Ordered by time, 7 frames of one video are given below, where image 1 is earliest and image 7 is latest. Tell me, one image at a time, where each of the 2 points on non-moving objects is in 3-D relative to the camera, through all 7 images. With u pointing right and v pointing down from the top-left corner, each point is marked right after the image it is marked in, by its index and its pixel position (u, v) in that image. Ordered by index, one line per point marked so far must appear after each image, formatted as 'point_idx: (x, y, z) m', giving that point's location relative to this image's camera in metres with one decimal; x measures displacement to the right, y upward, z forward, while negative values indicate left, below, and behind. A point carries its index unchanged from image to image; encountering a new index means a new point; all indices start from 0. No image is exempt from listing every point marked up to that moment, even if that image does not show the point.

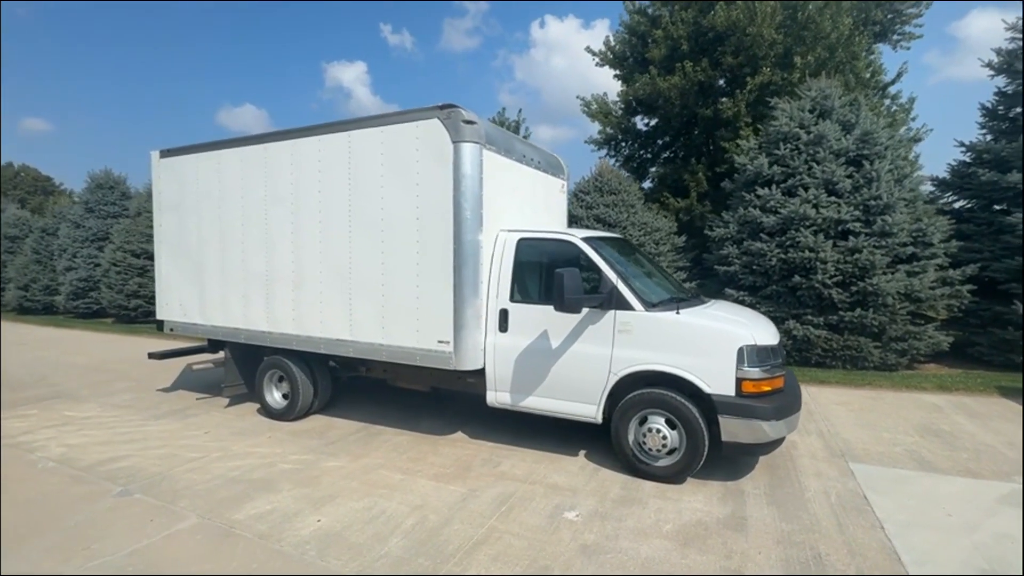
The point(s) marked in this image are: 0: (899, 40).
0: (+14.4, +9.4, +19.4) m
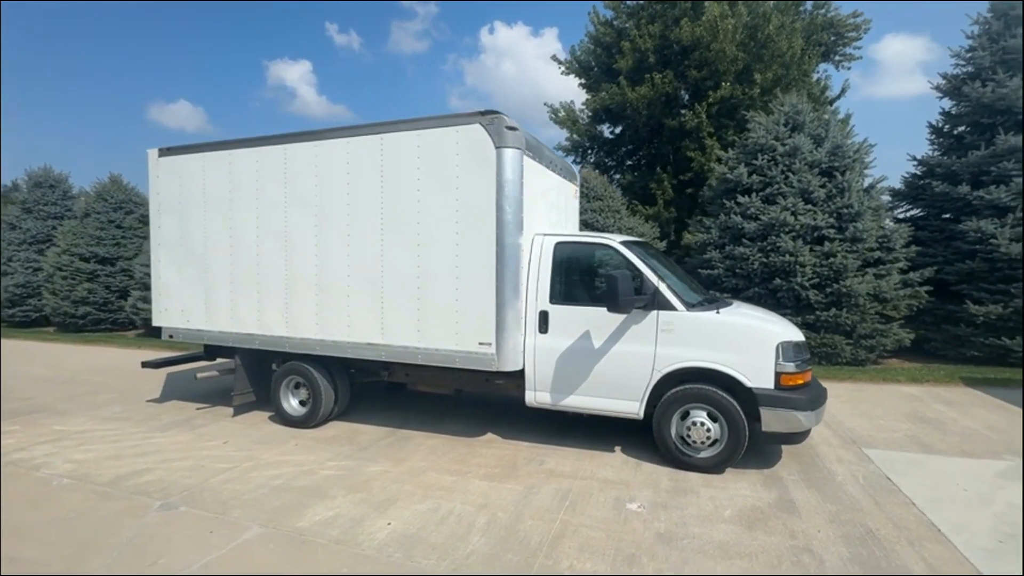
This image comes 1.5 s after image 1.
0: (+13.4, +9.3, +21.0) m
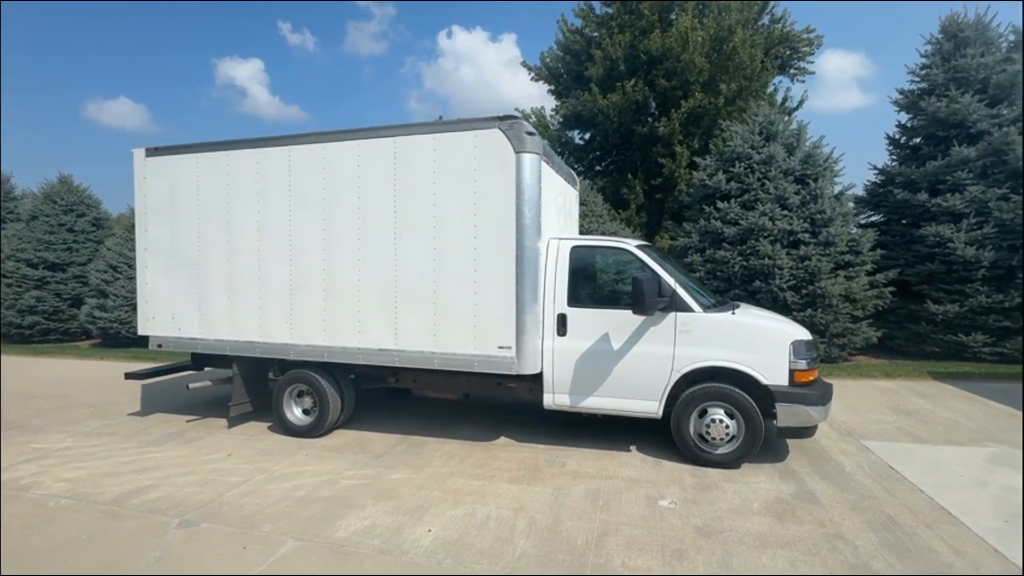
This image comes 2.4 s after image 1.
0: (+12.3, +9.2, +22.1) m
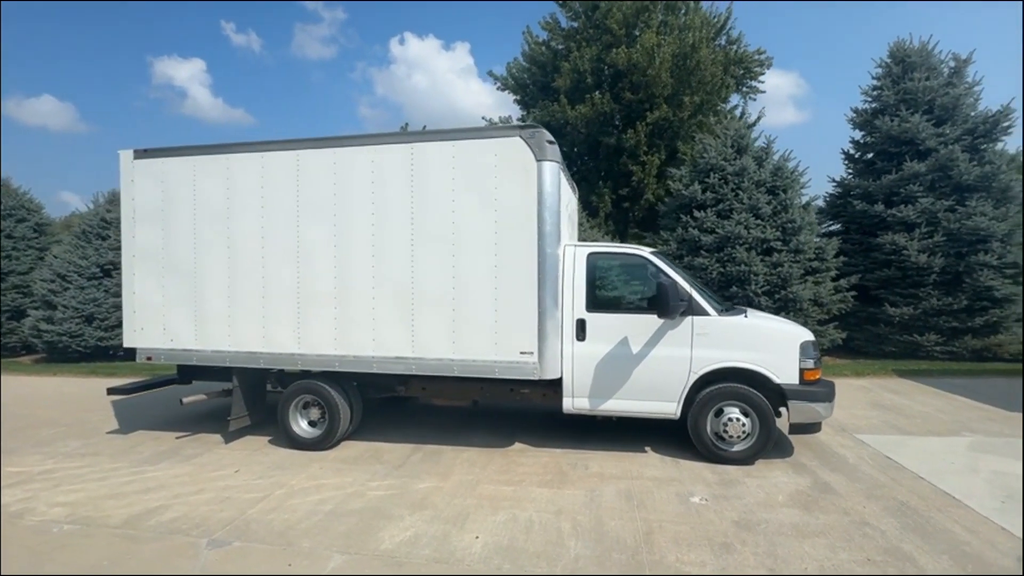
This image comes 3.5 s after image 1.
0: (+10.9, +8.9, +23.4) m
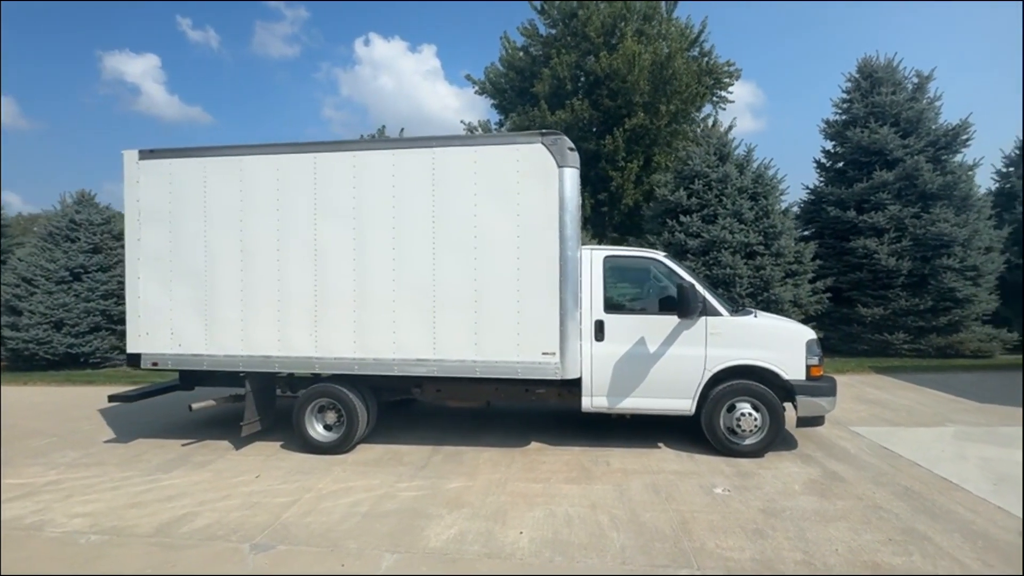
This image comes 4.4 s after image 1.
0: (+9.9, +8.8, +24.3) m
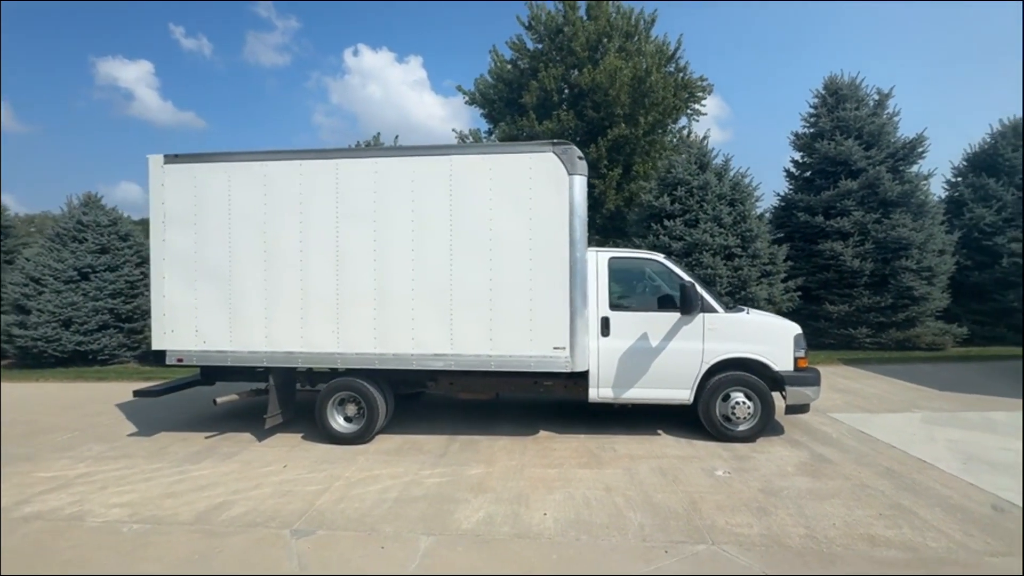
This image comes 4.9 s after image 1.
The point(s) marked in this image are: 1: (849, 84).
0: (+9.5, +8.9, +24.9) m
1: (+9.5, +5.7, +13.9) m
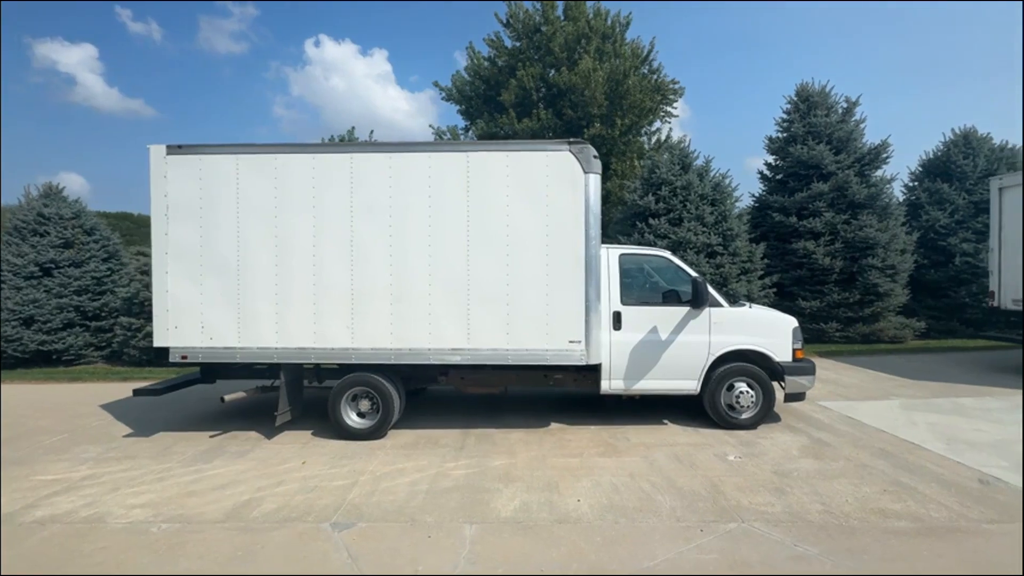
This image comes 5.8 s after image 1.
0: (+8.3, +9.1, +25.7) m
1: (+9.1, +5.8, +14.7) m
